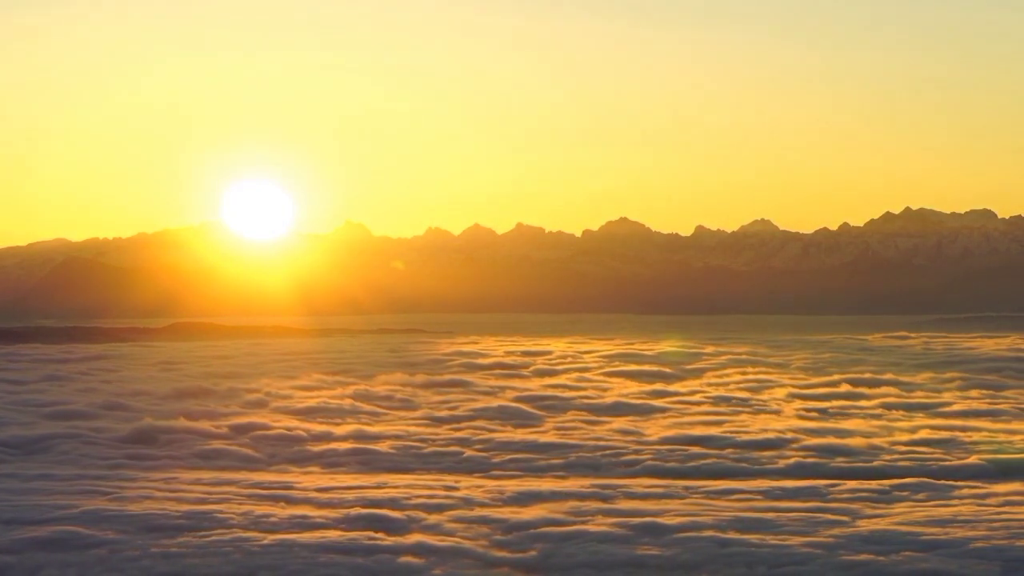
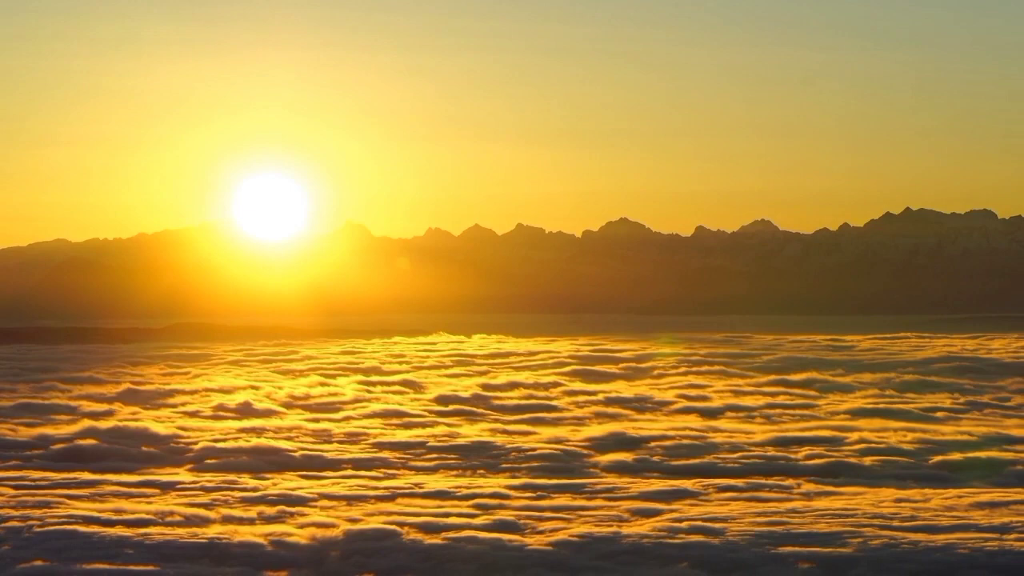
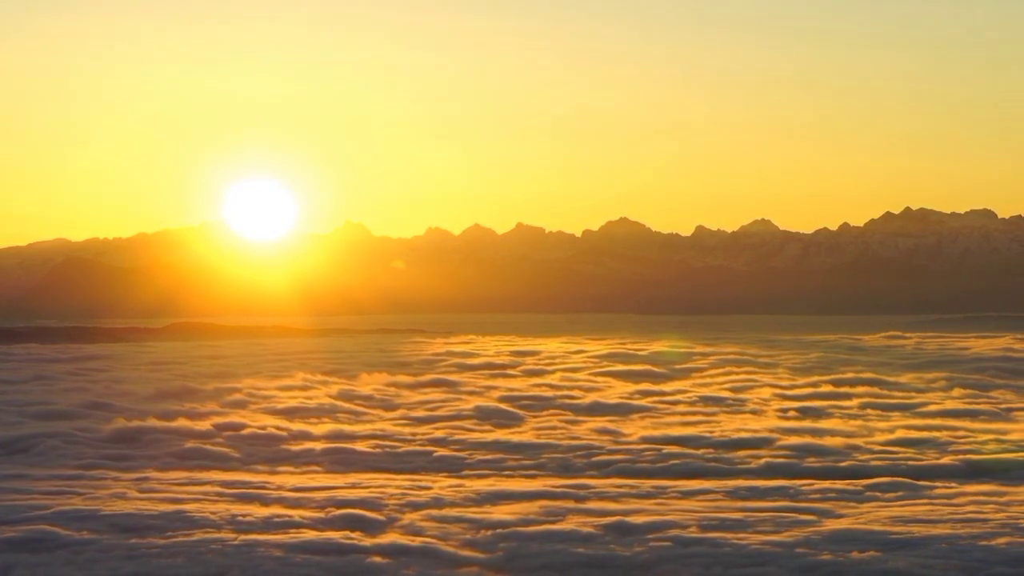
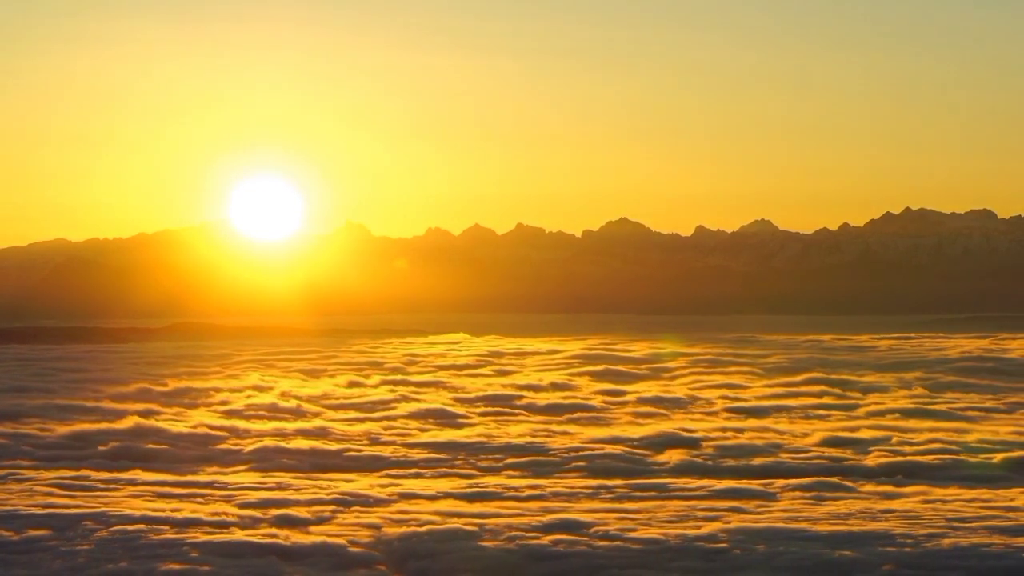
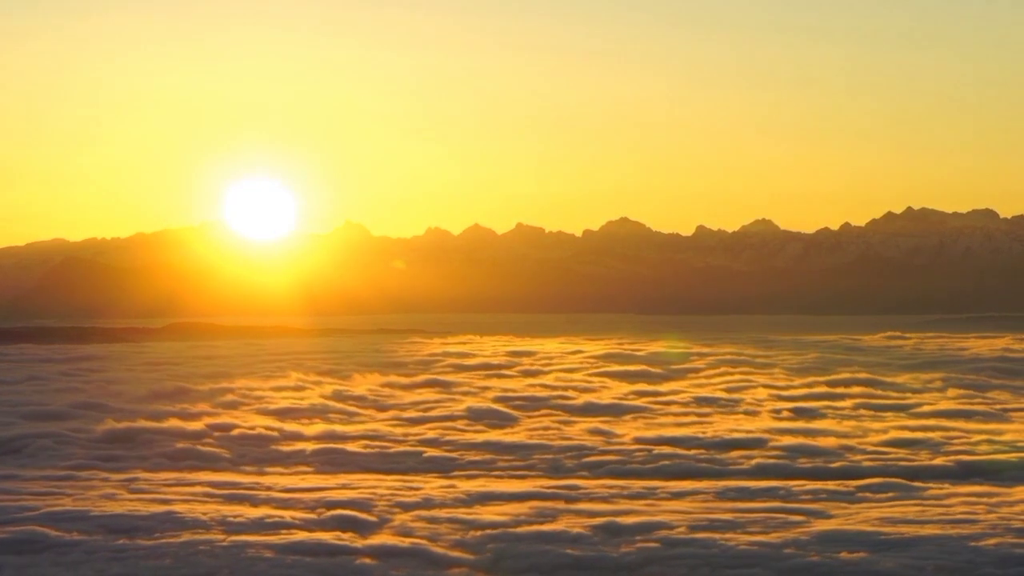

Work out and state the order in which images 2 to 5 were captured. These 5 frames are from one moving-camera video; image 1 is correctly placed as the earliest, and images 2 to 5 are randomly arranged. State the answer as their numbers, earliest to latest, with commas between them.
3, 5, 4, 2
